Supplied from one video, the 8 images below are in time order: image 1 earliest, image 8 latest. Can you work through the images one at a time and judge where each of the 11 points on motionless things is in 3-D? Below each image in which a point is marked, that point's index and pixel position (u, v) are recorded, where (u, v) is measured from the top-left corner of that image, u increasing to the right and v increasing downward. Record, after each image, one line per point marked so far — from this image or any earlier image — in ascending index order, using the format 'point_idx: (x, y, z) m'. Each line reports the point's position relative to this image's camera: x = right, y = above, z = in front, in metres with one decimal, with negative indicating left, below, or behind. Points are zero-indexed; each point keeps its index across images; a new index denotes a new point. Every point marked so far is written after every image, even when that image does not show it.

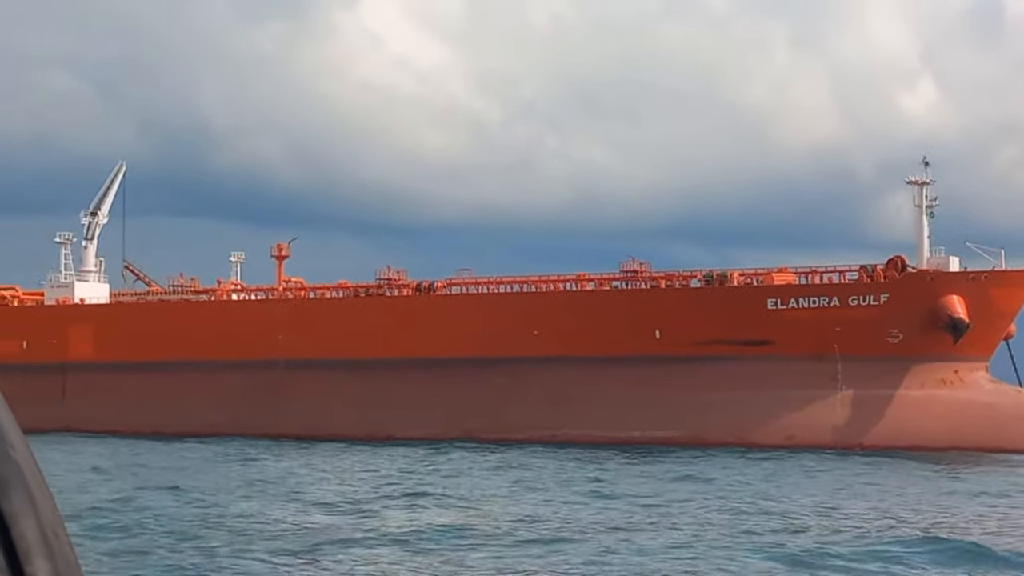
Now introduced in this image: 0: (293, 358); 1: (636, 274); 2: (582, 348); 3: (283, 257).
0: (-3.7, -1.2, +15.7) m
1: (+2.1, +0.2, +15.5) m
2: (+1.2, -1.0, +14.8) m
3: (-4.2, +0.6, +16.9) m
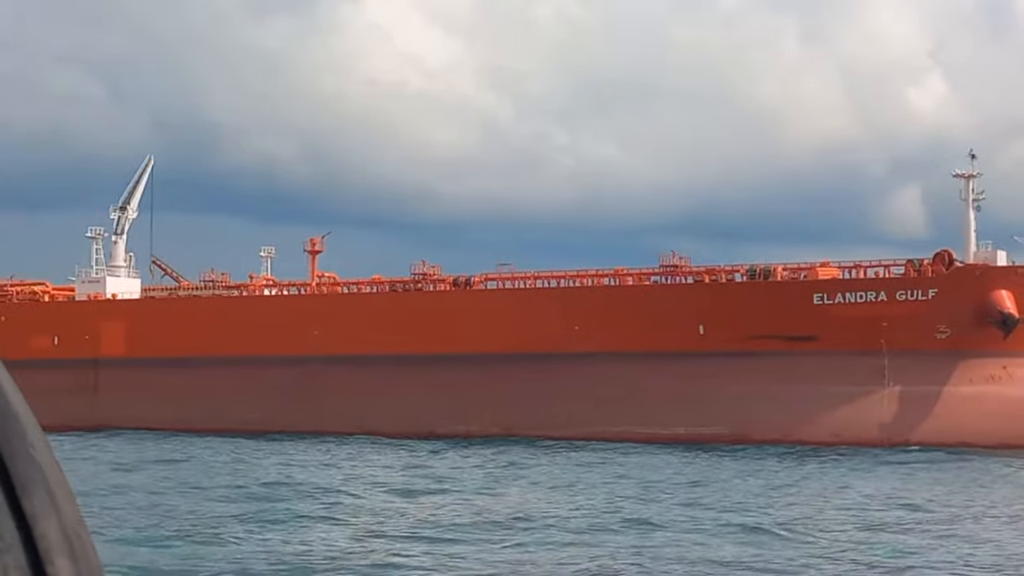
0: (-3.1, -1.1, +15.5) m
1: (+2.7, +0.3, +15.3) m
2: (+1.8, -0.9, +14.6) m
3: (-3.6, +0.7, +16.7) m
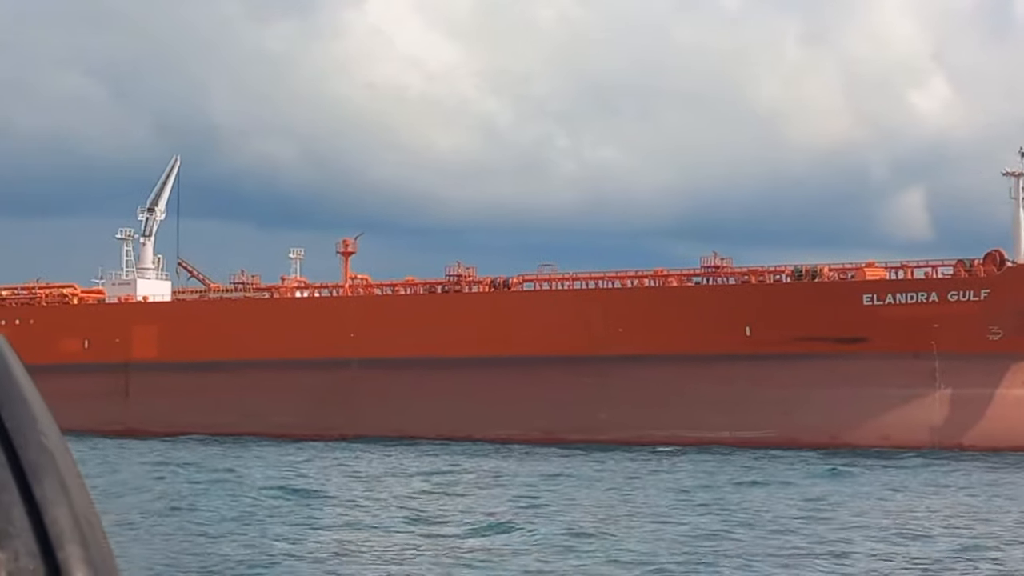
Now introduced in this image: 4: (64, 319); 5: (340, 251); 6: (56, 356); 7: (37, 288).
0: (-2.4, -1.2, +15.3) m
1: (+3.3, +0.3, +15.0) m
2: (+2.5, -0.9, +14.3) m
3: (-2.9, +0.6, +16.4) m
4: (-7.9, -0.6, +16.3) m
5: (-3.1, +0.7, +16.4) m
6: (-8.0, -1.2, +16.3) m
7: (-8.9, 0.0, +17.4) m
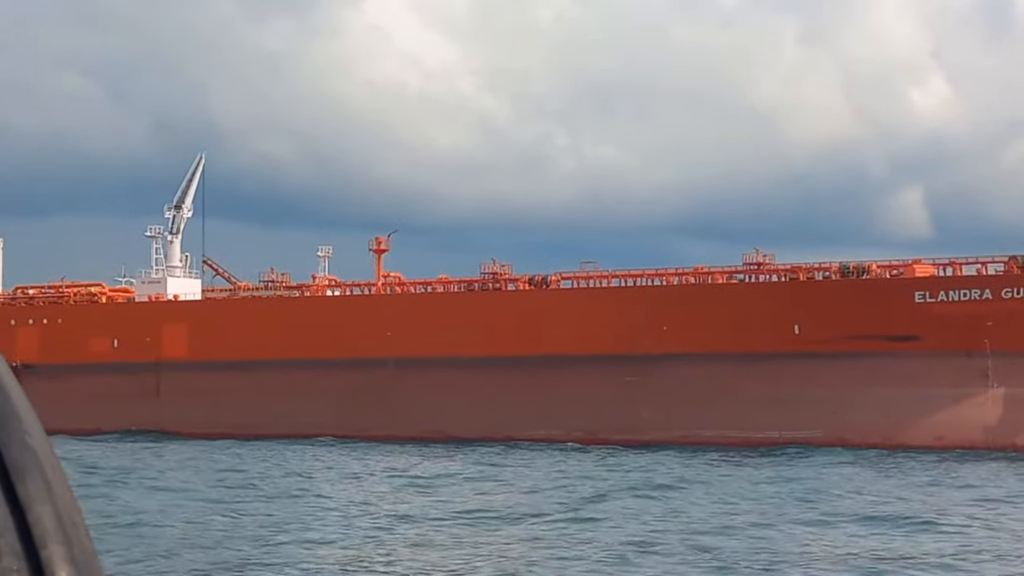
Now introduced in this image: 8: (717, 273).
0: (-1.8, -1.1, +15.0) m
1: (+4.0, +0.3, +14.8) m
2: (+3.1, -0.9, +14.0) m
3: (-2.3, +0.7, +16.2) m
4: (-7.2, -0.5, +16.0) m
5: (-2.4, +0.7, +16.1) m
6: (-7.4, -1.2, +16.0) m
7: (-8.3, 0.0, +17.1) m
8: (+3.3, +0.2, +14.9) m
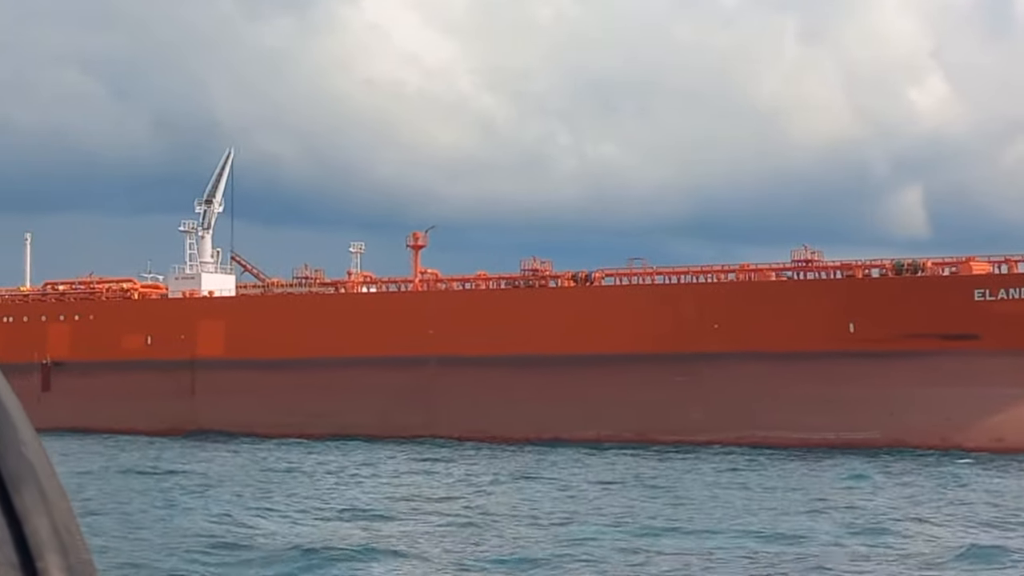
0: (-1.1, -1.1, +14.7) m
1: (+4.6, +0.4, +14.5) m
2: (+3.8, -0.8, +13.8) m
3: (-1.6, +0.7, +15.8) m
4: (-6.6, -0.5, +15.7) m
5: (-1.7, +0.7, +15.8) m
6: (-6.7, -1.1, +15.7) m
7: (-7.6, +0.1, +16.8) m
8: (+4.0, +0.3, +14.6) m
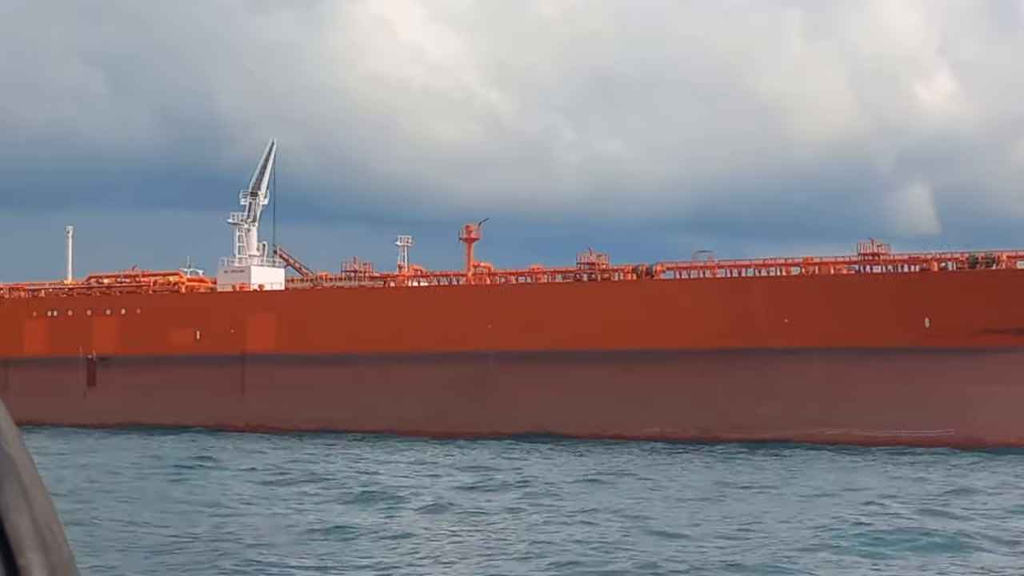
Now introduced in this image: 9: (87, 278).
0: (-0.2, -1.0, +14.3) m
1: (+5.6, +0.5, +14.1) m
2: (+4.7, -0.7, +13.4) m
3: (-0.7, +0.8, +15.5) m
4: (-5.6, -0.4, +15.4) m
5: (-0.8, +0.8, +15.4) m
6: (-5.8, -1.0, +15.4) m
7: (-6.6, +0.2, +16.5) m
8: (+4.9, +0.4, +14.3) m
9: (-7.5, +0.2, +16.3) m
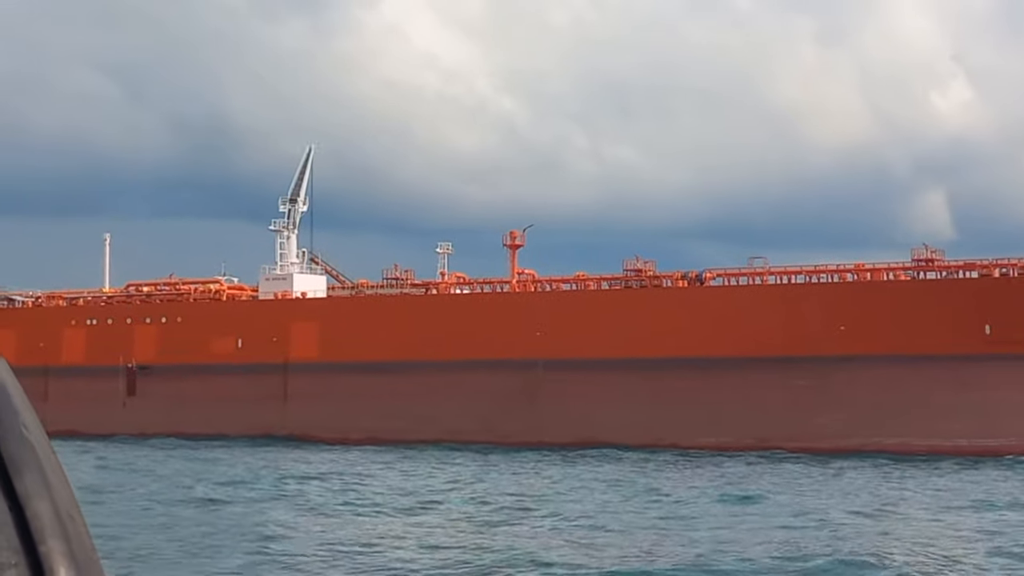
0: (+0.6, -1.1, +14.1) m
1: (+6.3, +0.4, +13.8) m
2: (+5.4, -0.8, +13.1) m
3: (+0.1, +0.7, +15.3) m
4: (-4.9, -0.5, +15.2) m
5: (-0.1, +0.7, +15.2) m
6: (-5.1, -1.1, +15.2) m
7: (-5.9, +0.1, +16.3) m
8: (+5.6, +0.3, +14.0) m
9: (-6.8, 0.0, +16.1) m
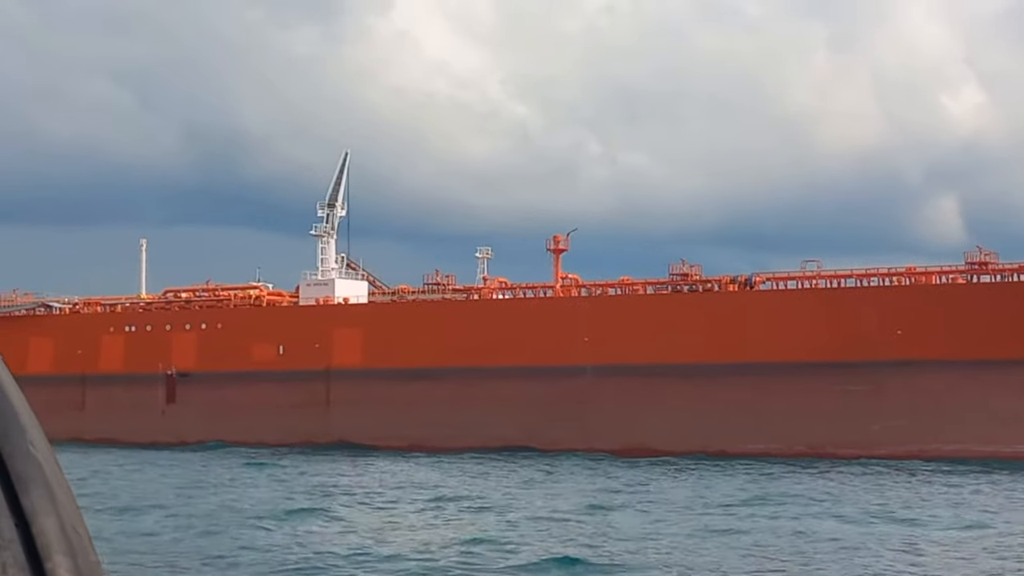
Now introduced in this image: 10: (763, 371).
0: (+1.3, -1.1, +13.9) m
1: (+7.0, +0.3, +13.6) m
2: (+6.1, -0.9, +12.8) m
3: (+0.8, +0.6, +15.1) m
4: (-4.2, -0.6, +15.1) m
5: (+0.6, +0.7, +15.0) m
6: (-4.4, -1.2, +15.1) m
7: (-5.2, 0.0, +16.1) m
8: (+6.3, +0.2, +13.7) m
9: (-6.0, -0.1, +16.0) m
10: (+3.6, -1.2, +13.4) m
